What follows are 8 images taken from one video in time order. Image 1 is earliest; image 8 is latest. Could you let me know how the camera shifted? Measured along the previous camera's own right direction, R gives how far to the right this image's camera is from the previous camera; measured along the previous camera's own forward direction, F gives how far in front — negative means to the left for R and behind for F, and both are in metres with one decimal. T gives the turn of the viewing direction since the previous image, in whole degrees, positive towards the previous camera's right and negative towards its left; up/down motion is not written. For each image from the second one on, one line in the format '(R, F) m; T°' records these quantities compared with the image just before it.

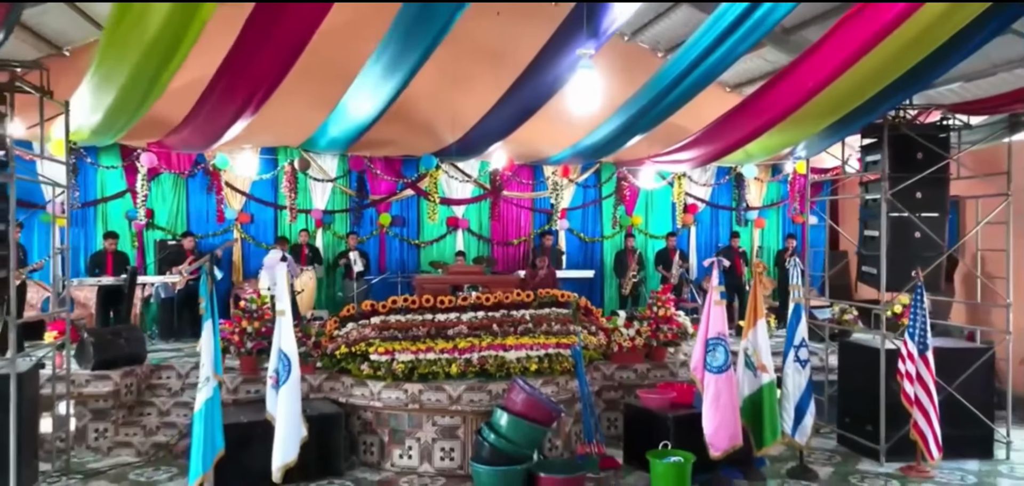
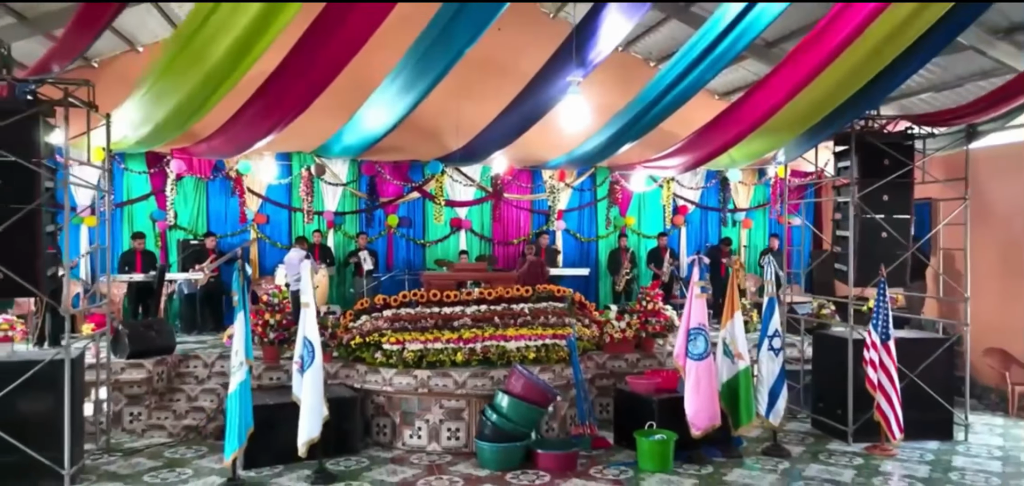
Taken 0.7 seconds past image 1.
(0.0, -0.6) m; 0°
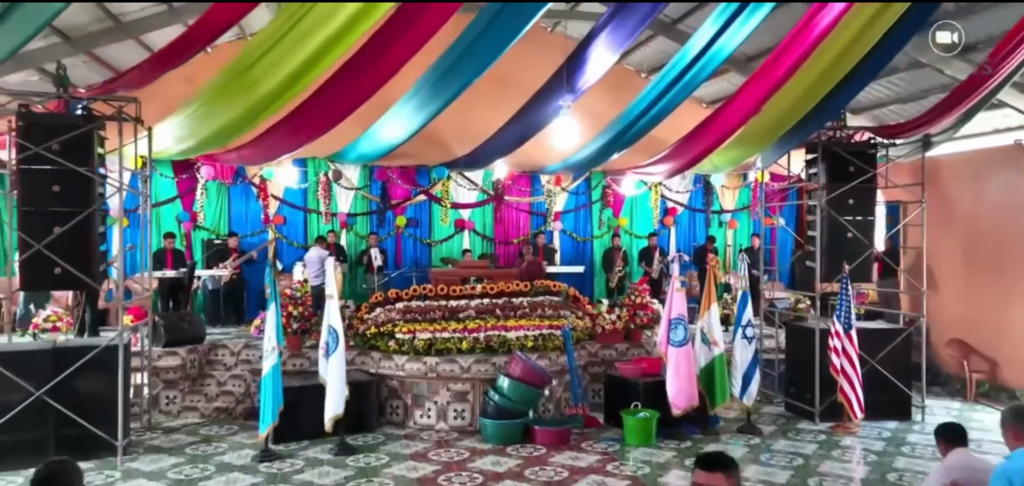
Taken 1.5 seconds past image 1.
(0.0, -0.7) m; 0°
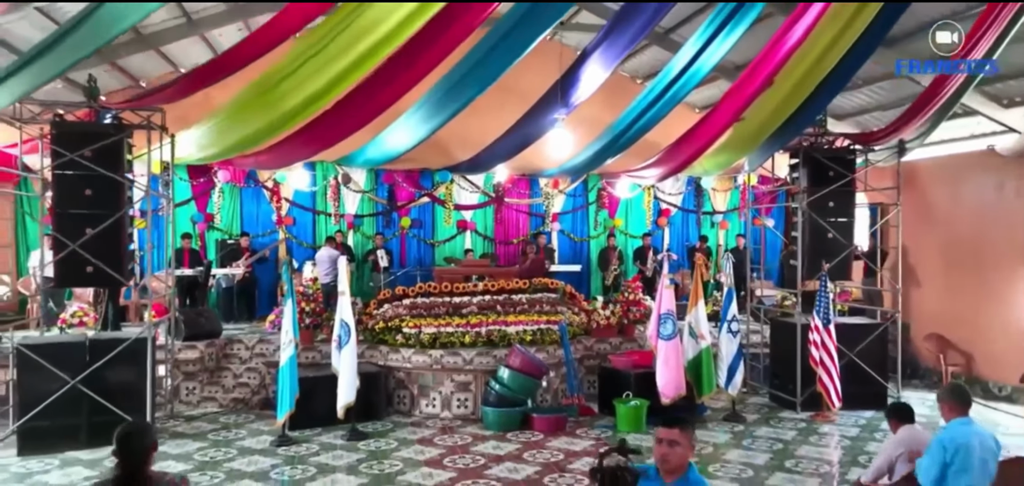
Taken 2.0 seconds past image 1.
(0.0, -0.5) m; 0°
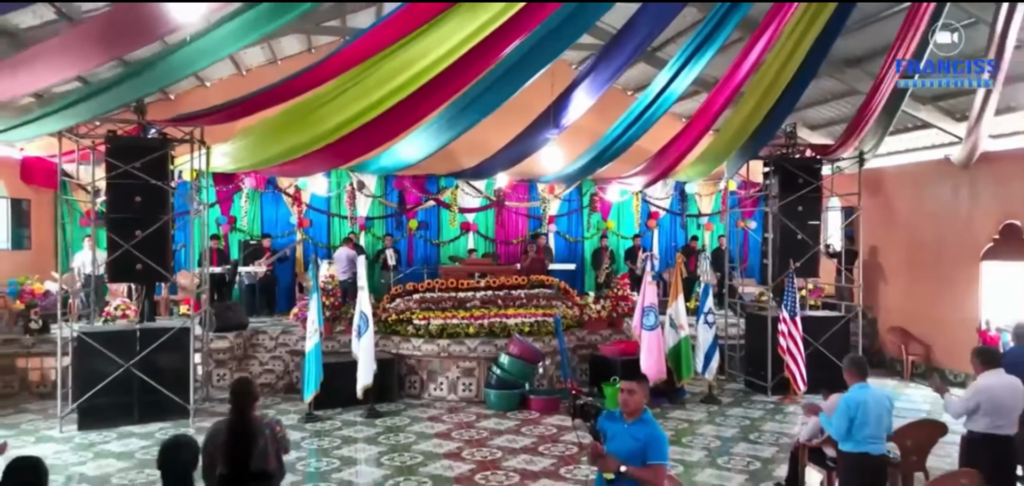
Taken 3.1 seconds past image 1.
(0.0, -0.9) m; 0°
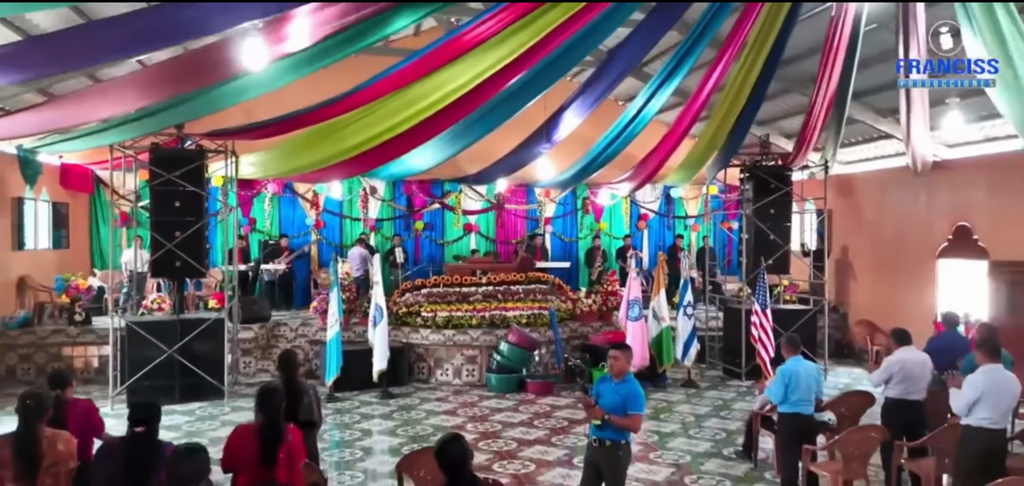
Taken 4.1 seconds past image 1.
(0.0, -0.9) m; 0°
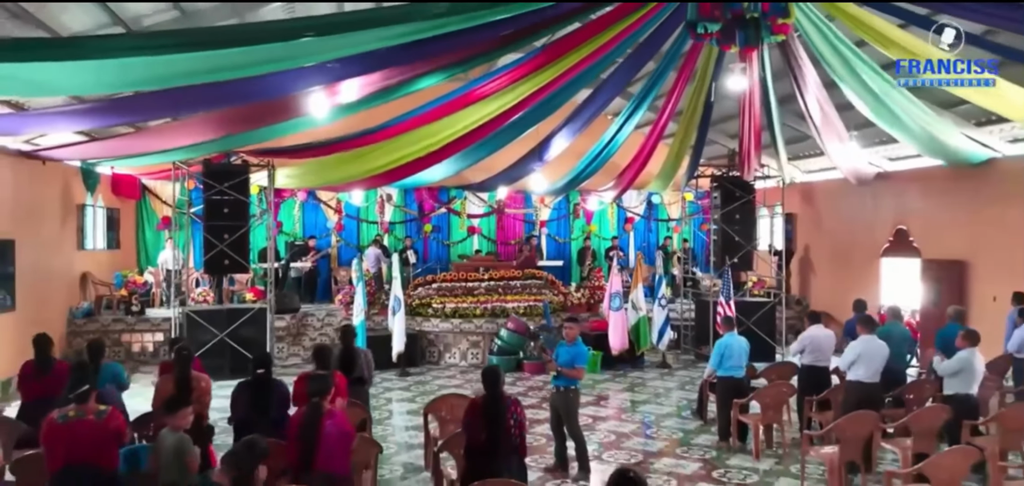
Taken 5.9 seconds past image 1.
(0.0, -1.5) m; 0°
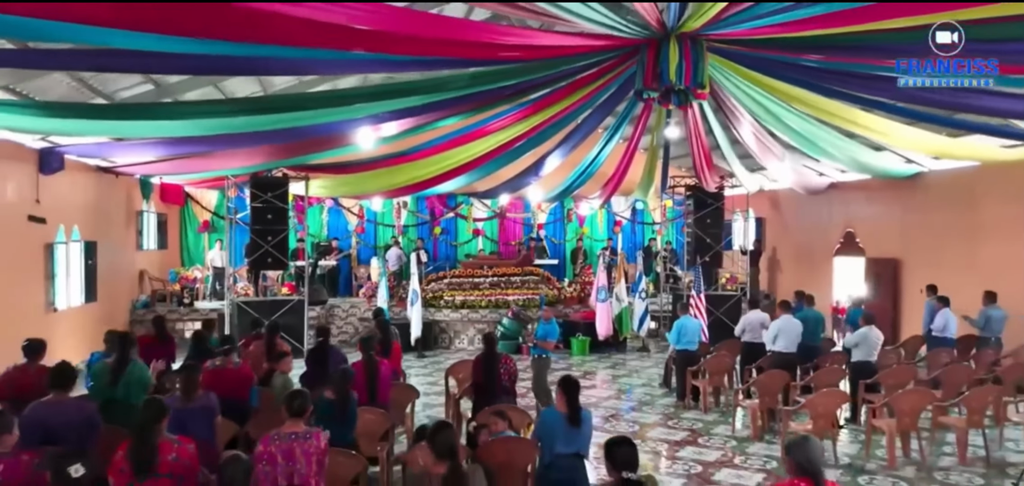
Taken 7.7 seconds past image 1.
(0.0, -1.7) m; 0°
